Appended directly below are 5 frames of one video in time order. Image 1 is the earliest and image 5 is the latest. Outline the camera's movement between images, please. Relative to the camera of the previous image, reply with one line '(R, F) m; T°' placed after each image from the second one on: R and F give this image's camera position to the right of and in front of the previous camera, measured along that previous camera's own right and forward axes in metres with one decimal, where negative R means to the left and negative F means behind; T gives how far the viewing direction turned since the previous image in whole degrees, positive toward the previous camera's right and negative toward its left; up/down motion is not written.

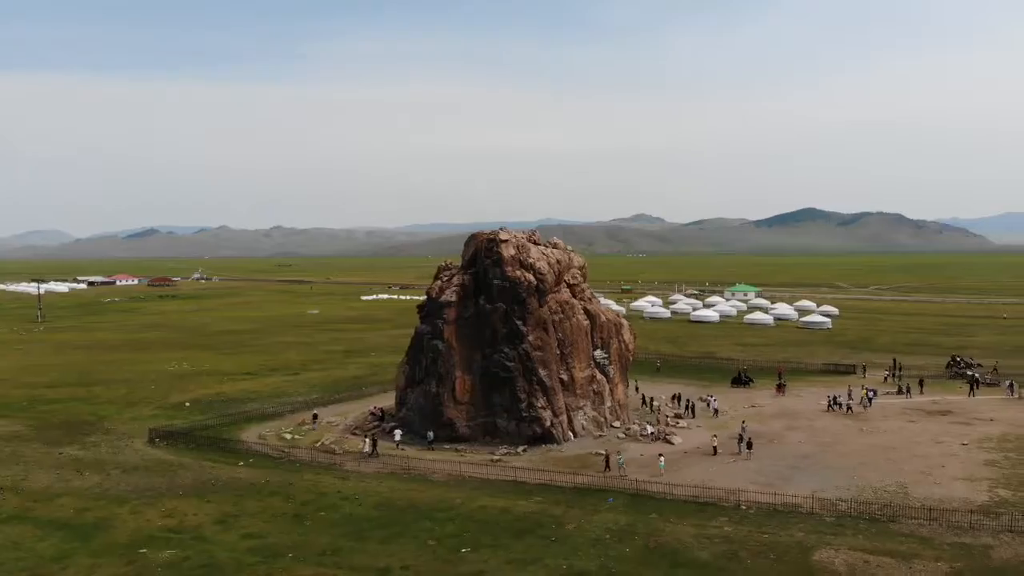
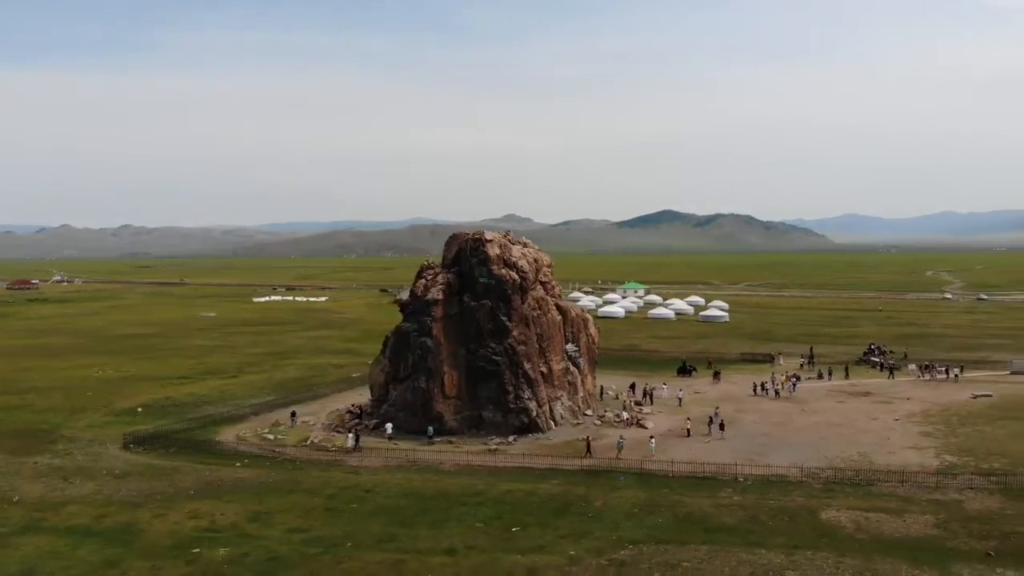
(-6.5, -1.6) m; +10°
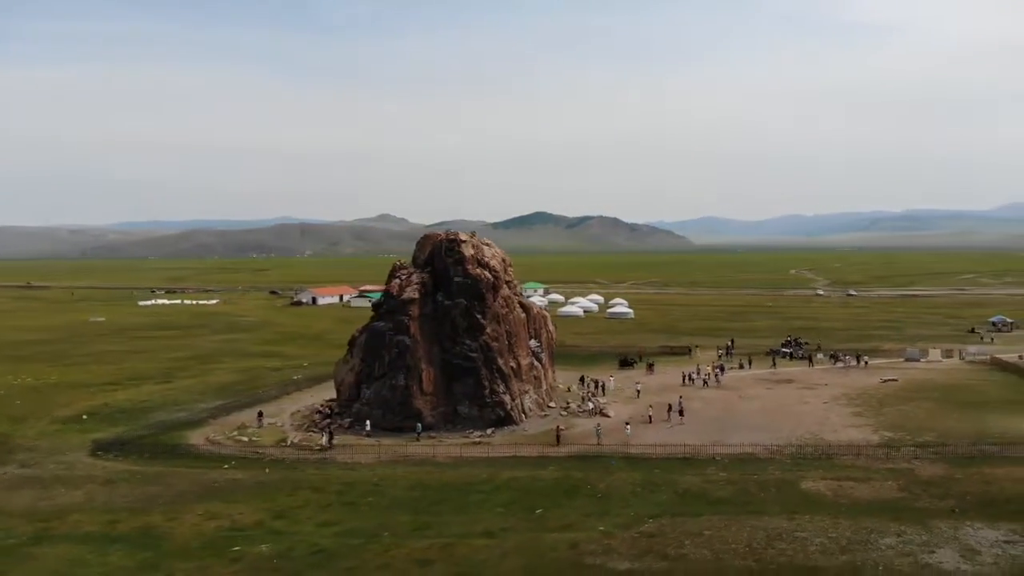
(-5.9, -1.5) m; +9°
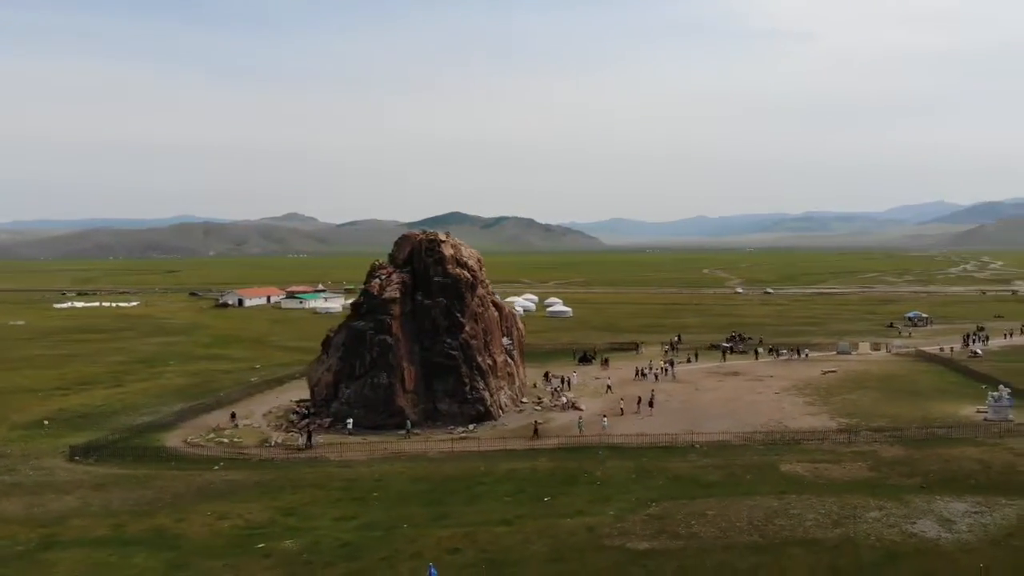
(-3.9, -1.1) m; +6°
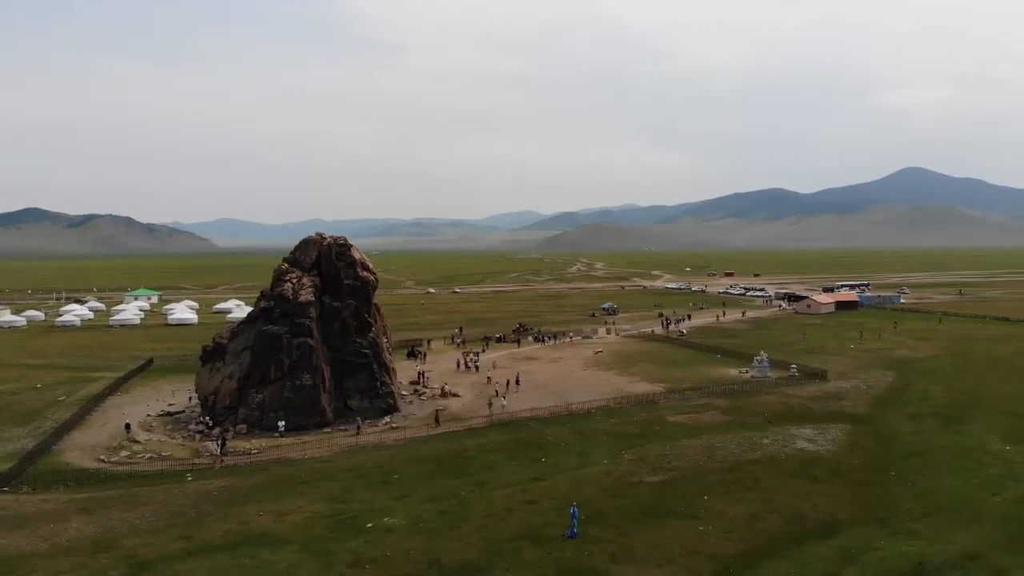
(-18.0, -1.9) m; +27°
